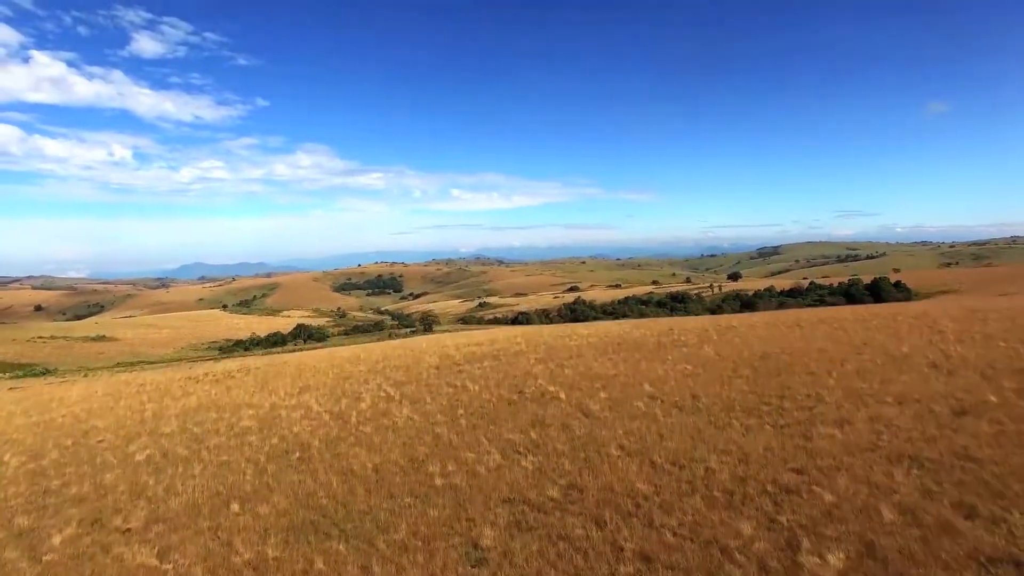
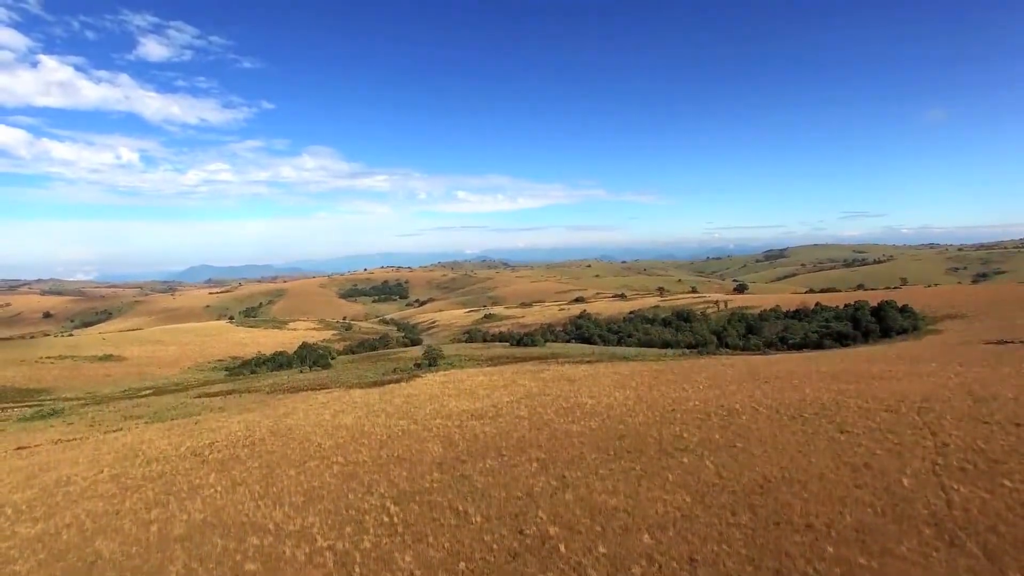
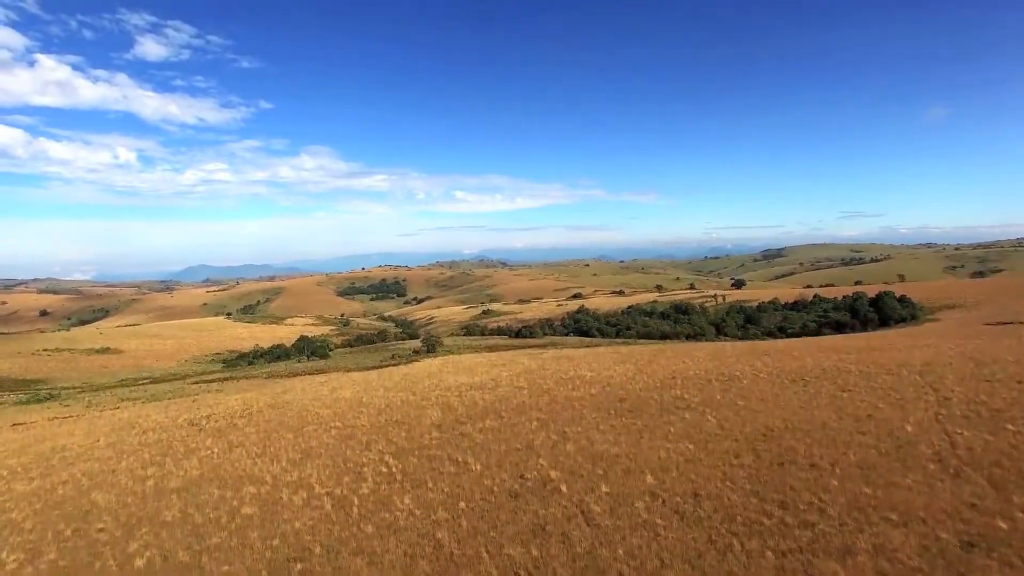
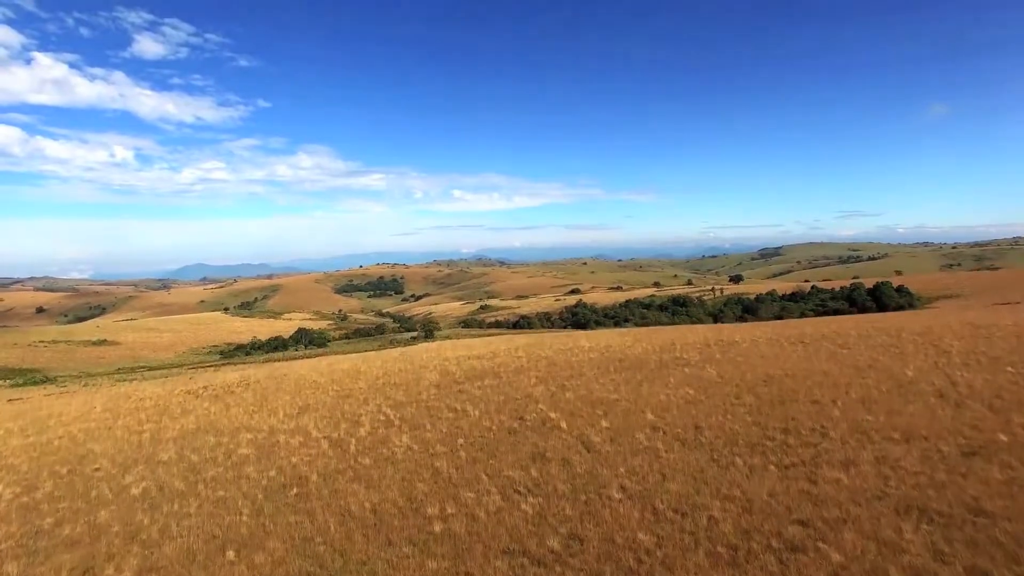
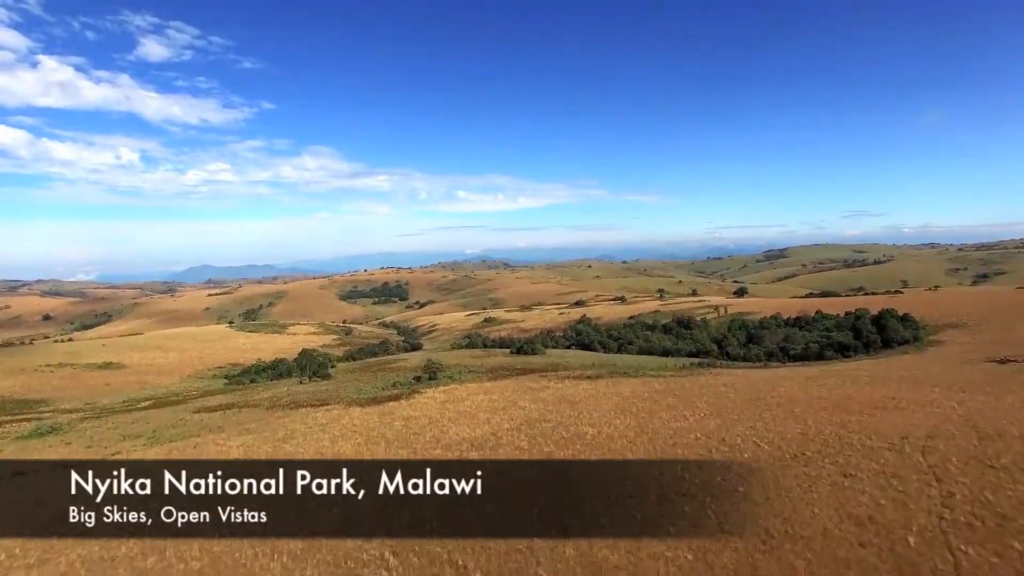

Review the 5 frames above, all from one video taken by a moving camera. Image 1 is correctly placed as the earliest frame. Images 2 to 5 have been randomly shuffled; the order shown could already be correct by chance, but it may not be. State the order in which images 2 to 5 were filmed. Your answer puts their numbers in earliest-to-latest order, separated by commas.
4, 3, 2, 5
